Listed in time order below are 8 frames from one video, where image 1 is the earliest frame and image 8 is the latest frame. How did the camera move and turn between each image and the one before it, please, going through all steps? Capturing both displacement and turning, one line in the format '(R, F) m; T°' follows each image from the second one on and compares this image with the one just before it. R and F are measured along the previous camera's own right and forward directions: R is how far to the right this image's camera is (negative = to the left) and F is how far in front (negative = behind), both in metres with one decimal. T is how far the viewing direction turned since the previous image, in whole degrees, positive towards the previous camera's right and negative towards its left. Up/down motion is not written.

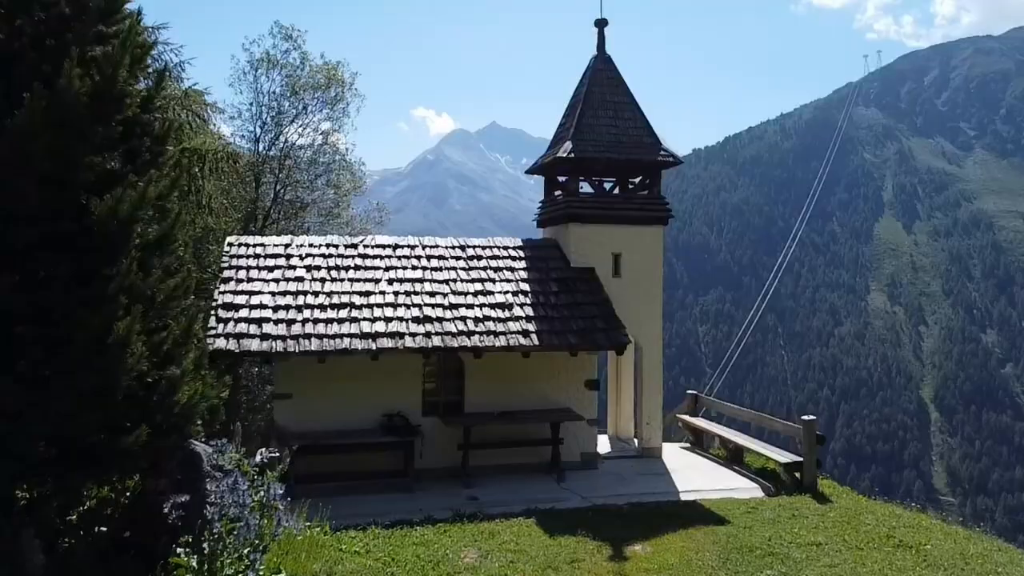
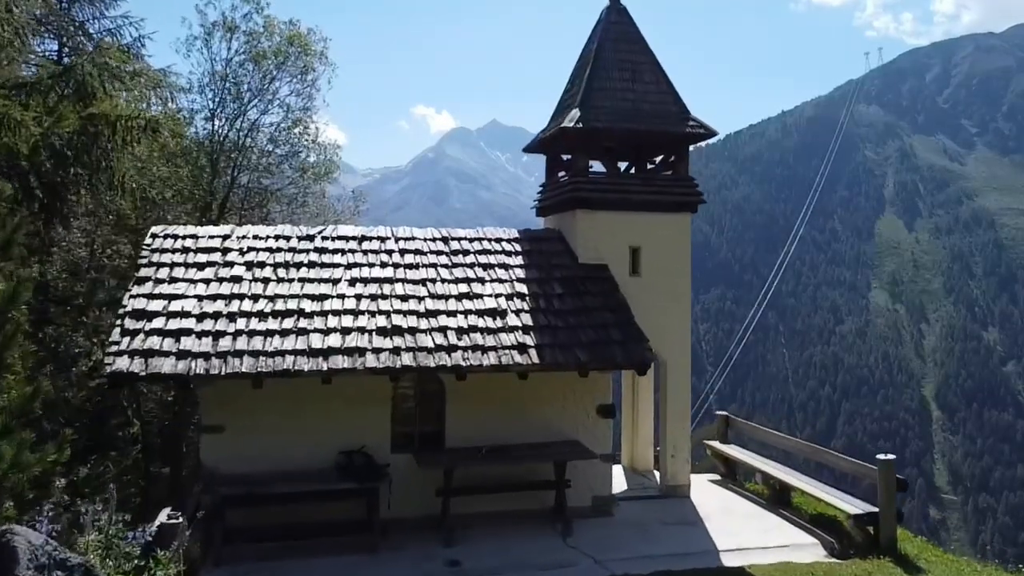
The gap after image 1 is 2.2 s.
(+0.1, +2.5) m; 0°
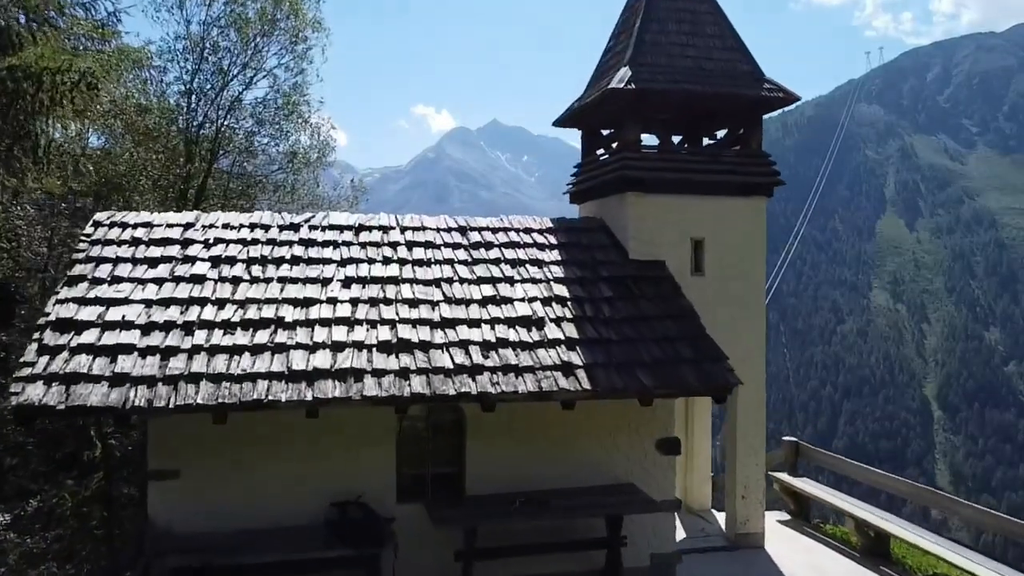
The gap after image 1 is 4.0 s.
(-0.4, +2.1) m; 0°
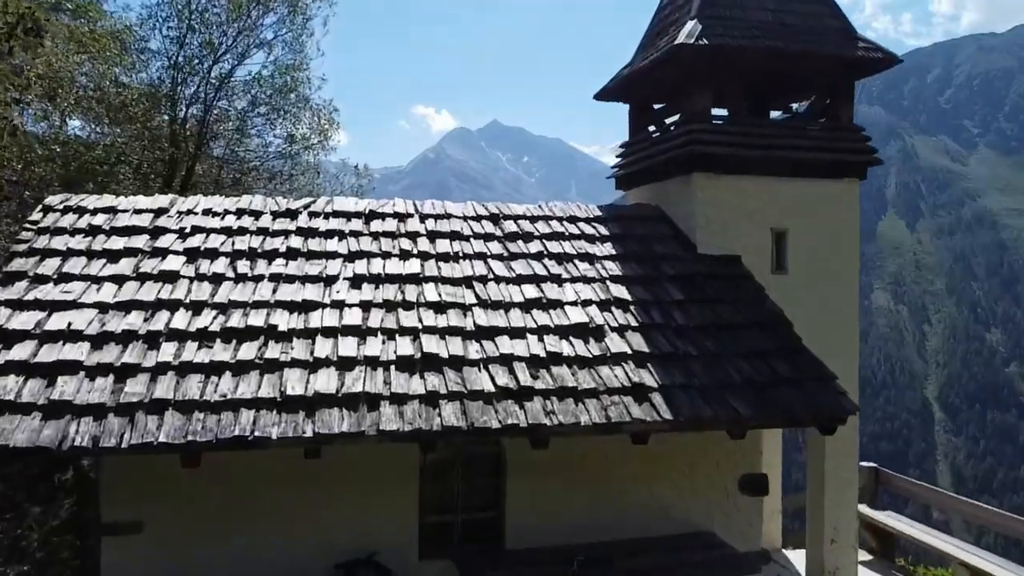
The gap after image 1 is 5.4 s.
(-0.4, +1.5) m; 0°
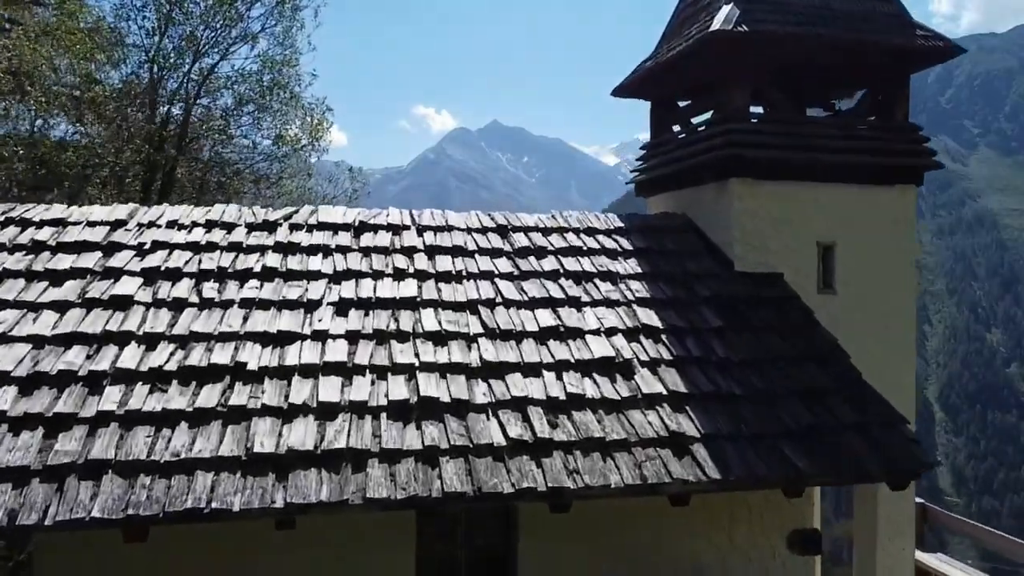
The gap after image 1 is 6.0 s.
(-0.1, +0.9) m; 0°
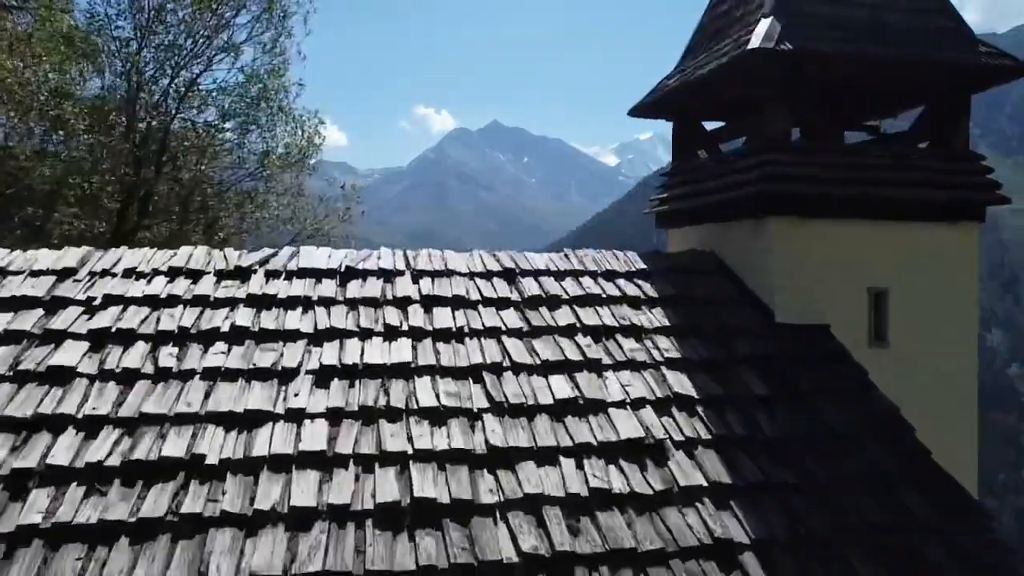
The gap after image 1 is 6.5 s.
(-0.1, +0.8) m; 0°
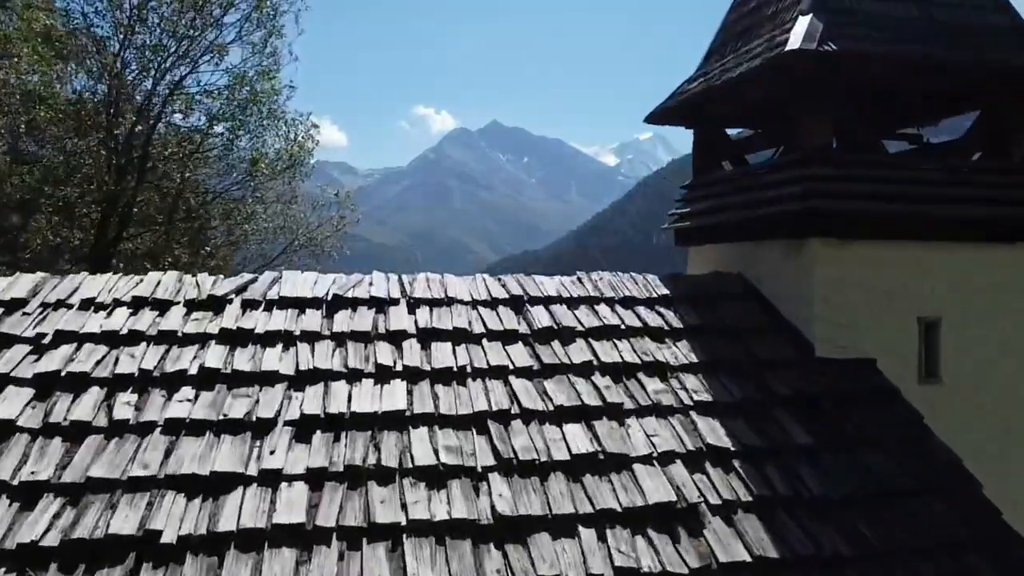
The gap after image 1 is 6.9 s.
(-0.1, +0.6) m; 0°
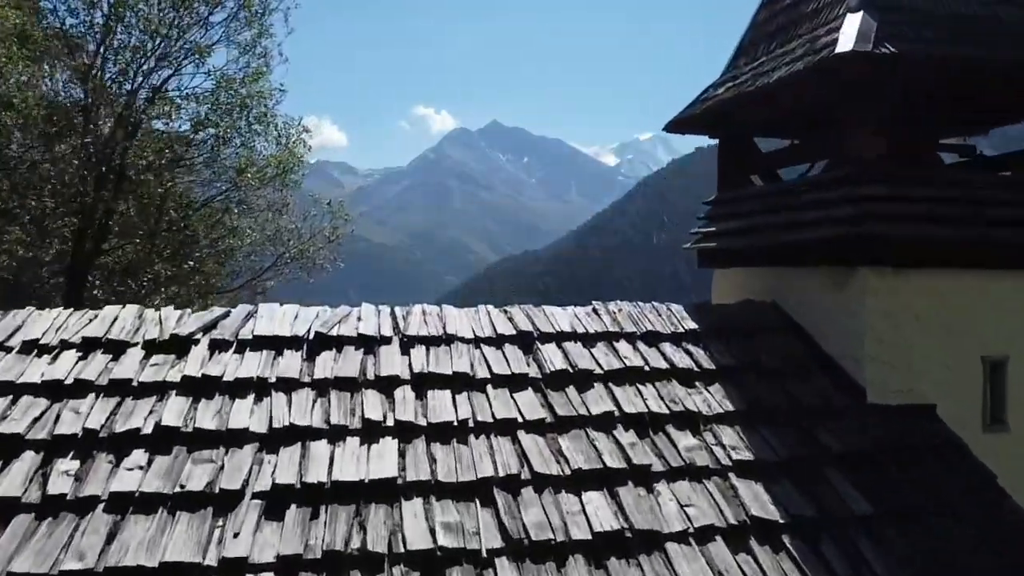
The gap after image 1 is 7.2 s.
(0.0, +0.6) m; 0°
